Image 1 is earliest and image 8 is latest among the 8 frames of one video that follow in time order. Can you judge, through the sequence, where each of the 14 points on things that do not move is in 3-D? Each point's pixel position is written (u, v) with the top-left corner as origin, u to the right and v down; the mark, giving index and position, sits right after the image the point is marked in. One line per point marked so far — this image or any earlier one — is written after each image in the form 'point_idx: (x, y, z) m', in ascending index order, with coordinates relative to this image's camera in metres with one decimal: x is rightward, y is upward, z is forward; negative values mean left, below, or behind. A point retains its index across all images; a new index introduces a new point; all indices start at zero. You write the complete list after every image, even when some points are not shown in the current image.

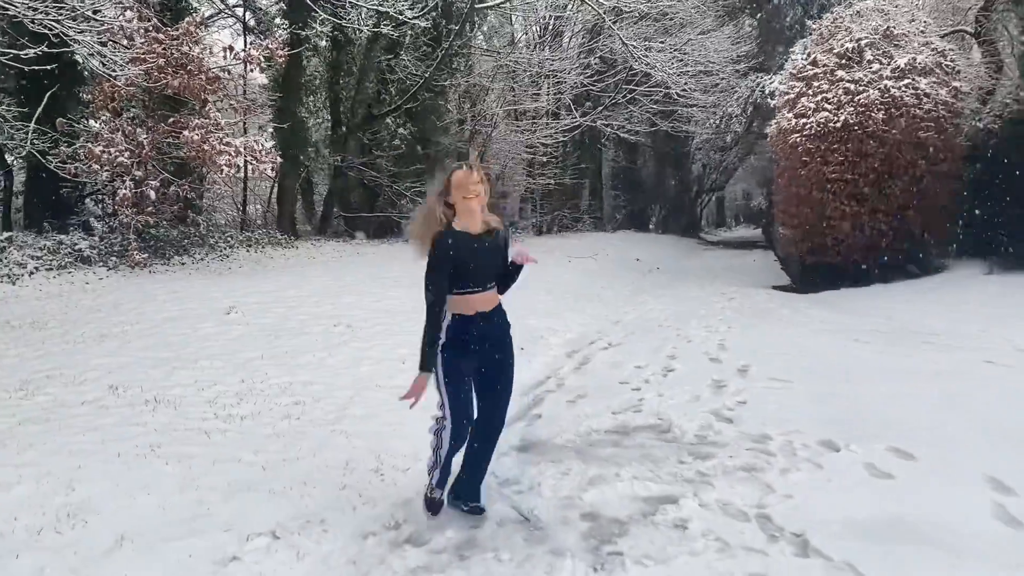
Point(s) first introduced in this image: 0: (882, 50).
0: (+5.4, +3.5, +12.9) m
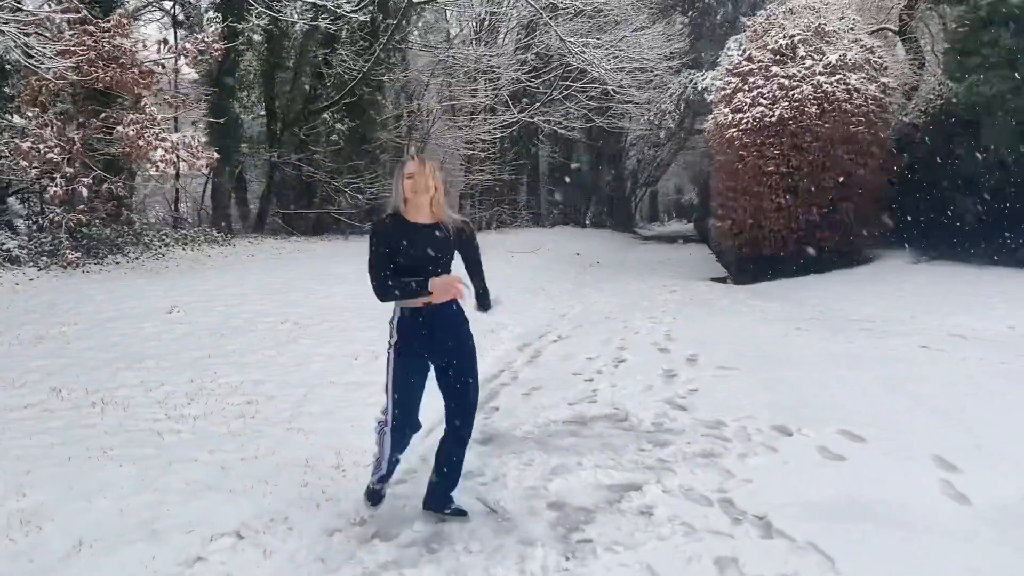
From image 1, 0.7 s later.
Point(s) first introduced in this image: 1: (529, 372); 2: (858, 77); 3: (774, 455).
0: (+4.5, +3.6, +13.3) m
1: (+0.2, -0.7, +7.4) m
2: (+5.1, +3.1, +13.0) m
3: (+1.5, -1.0, +5.1) m
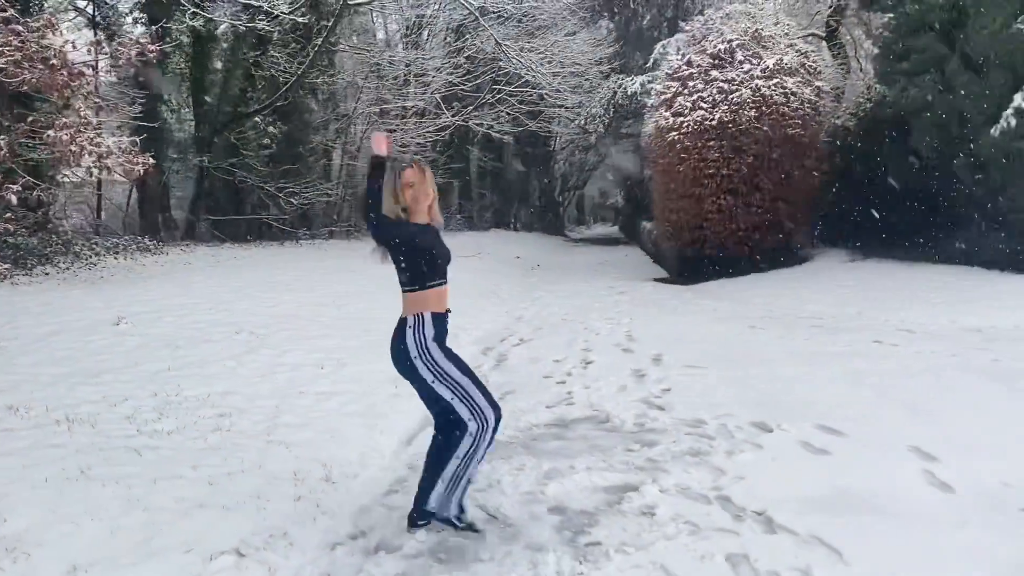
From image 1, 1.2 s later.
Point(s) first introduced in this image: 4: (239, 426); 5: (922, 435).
0: (+3.7, +3.6, +13.6) m
1: (-0.1, -0.8, +7.3) m
2: (+4.2, +3.1, +13.3) m
3: (+1.5, -0.9, +5.2) m
4: (-1.7, -0.8, +5.5) m
5: (+2.5, -0.9, +5.4) m
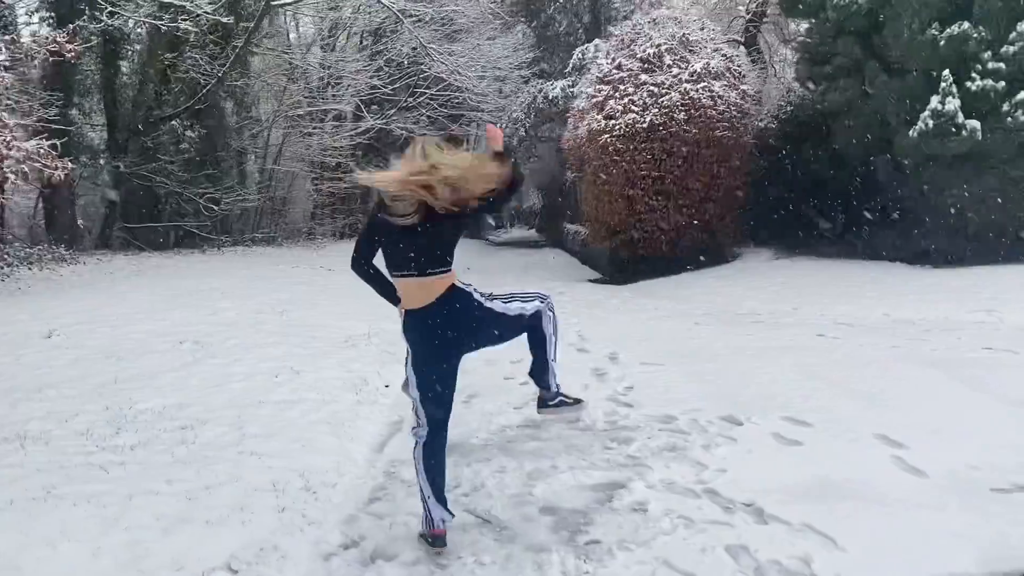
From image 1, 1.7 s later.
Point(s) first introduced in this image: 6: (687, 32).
0: (+2.6, +3.6, +13.9) m
1: (-0.4, -0.8, +7.2) m
2: (+3.2, +3.1, +13.7) m
3: (+1.3, -0.9, +5.3) m
4: (-1.8, -0.9, +5.2) m
5: (+2.3, -0.8, +5.6) m
6: (+2.8, +4.1, +14.2) m
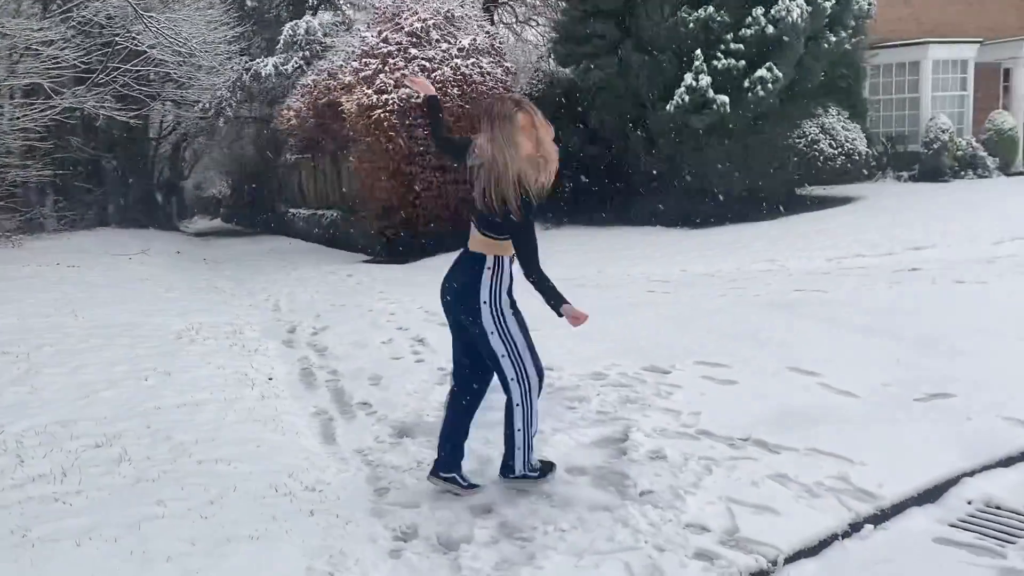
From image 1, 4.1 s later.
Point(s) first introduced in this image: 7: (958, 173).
0: (-1.1, +4.0, +13.9) m
1: (-1.3, -0.6, +6.8) m
2: (-0.4, +3.6, +14.0) m
3: (+1.1, -0.6, +5.5) m
4: (-1.9, -0.8, +4.4) m
5: (+1.9, -0.5, +6.2) m
6: (-1.0, +4.5, +14.3) m
7: (+8.6, +2.2, +17.2) m
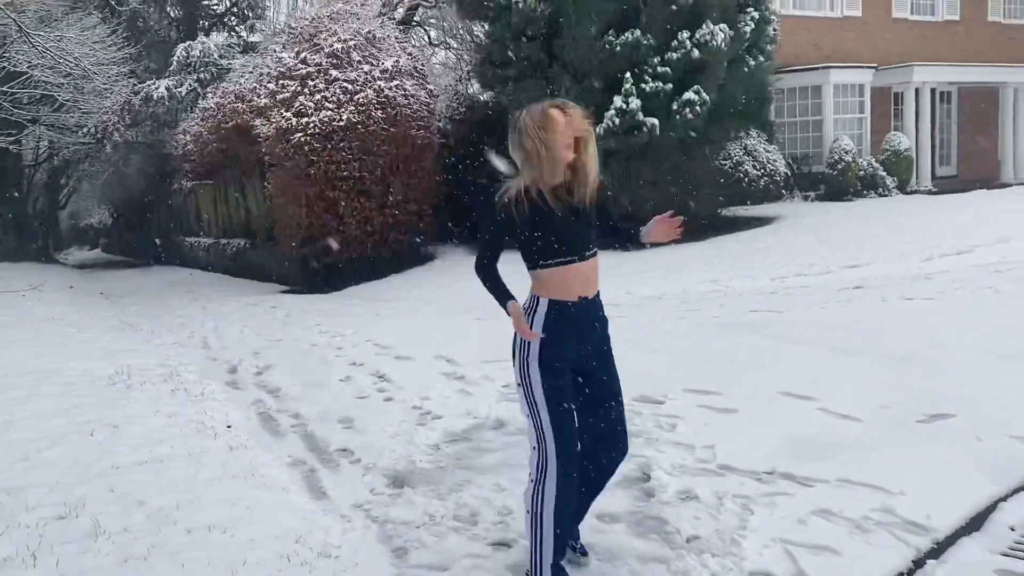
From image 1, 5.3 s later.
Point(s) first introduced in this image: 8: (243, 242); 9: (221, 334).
0: (-2.2, +3.6, +13.5) m
1: (-1.5, -0.9, +6.3) m
2: (-1.6, +3.2, +13.6) m
3: (+1.0, -0.8, +5.3) m
4: (-1.7, -1.0, +3.8) m
5: (+1.8, -0.6, +6.1) m
6: (-2.3, +4.0, +13.9) m
7: (+7.0, +1.9, +17.9) m
8: (-5.2, +0.9, +17.1) m
9: (-3.2, -0.5, +9.8) m
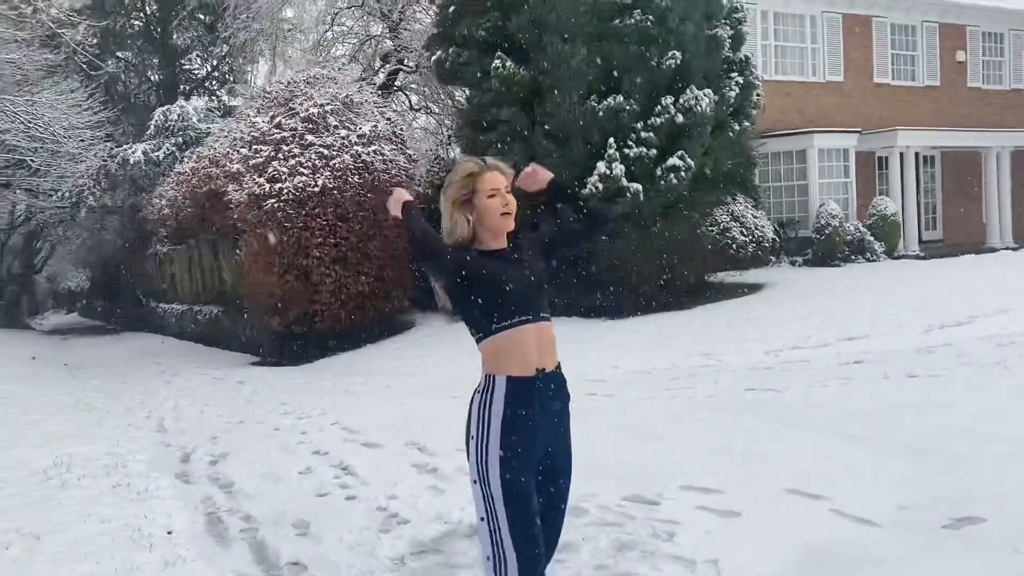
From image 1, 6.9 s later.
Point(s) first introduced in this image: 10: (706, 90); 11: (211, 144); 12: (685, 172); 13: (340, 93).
0: (-2.5, +2.5, +13.1) m
1: (-1.6, -1.4, +5.6) m
2: (-1.9, +2.1, +13.2) m
3: (+0.9, -1.3, +4.7) m
4: (-1.8, -1.4, +3.2) m
5: (+1.6, -1.2, +5.5) m
6: (-2.6, +3.0, +13.5) m
7: (+6.7, +0.6, +17.5) m
8: (-5.5, -0.4, +16.5) m
9: (-3.4, -1.3, +9.1) m
10: (+2.8, +2.8, +12.6) m
11: (-5.7, +2.7, +16.8) m
12: (+2.4, +1.6, +12.3) m
13: (-2.6, +2.9, +13.4) m
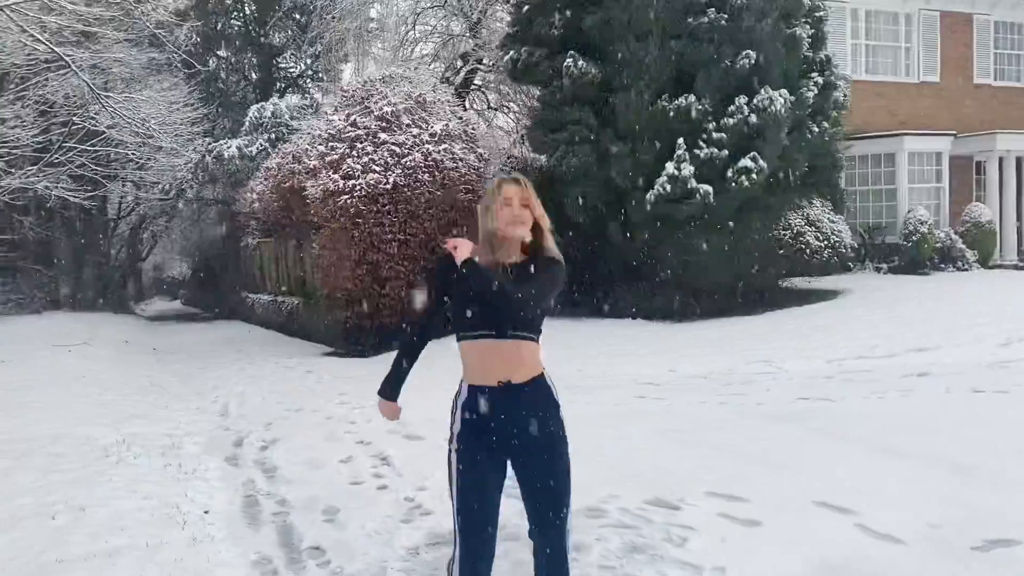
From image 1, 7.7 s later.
0: (-1.5, +2.6, +13.4) m
1: (-1.4, -1.4, +5.8) m
2: (-0.8, +2.2, +13.4) m
3: (+1.0, -1.3, +4.7) m
4: (-1.9, -1.3, +3.4) m
5: (+1.8, -1.2, +5.4) m
6: (-1.4, +3.0, +13.8) m
7: (+8.1, +0.4, +16.8) m
8: (-4.2, -0.3, +17.0) m
9: (-2.9, -1.2, +9.5) m
10: (+3.7, +2.7, +12.3) m
11: (-4.2, +2.9, +17.3) m
12: (+3.3, +1.5, +12.0) m
13: (-1.5, +3.0, +13.6) m
